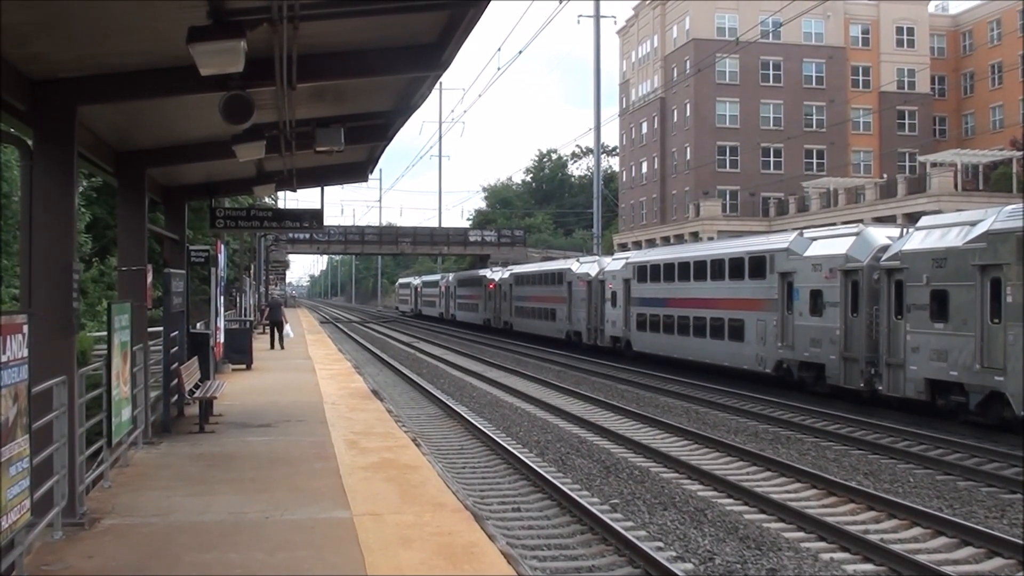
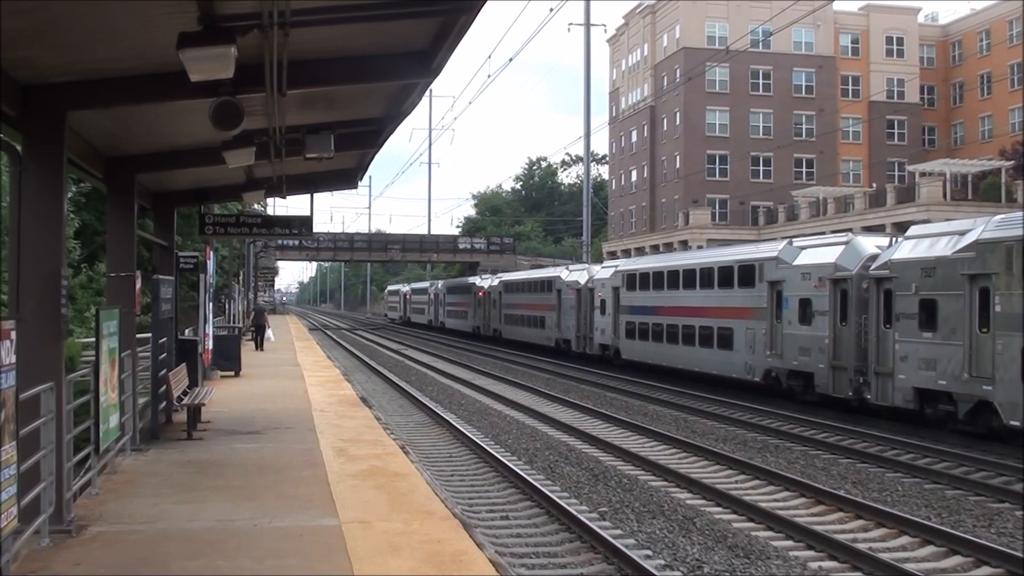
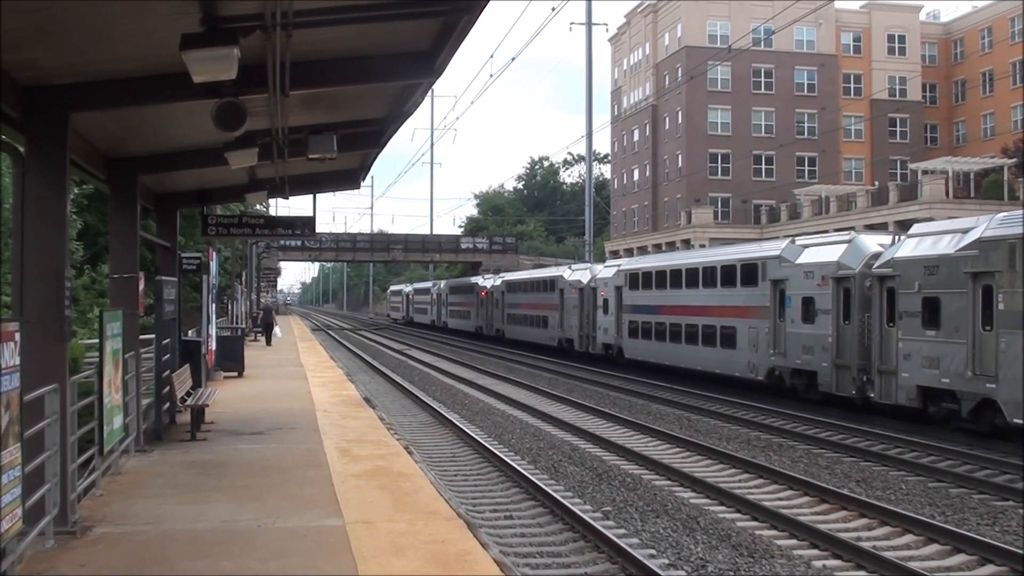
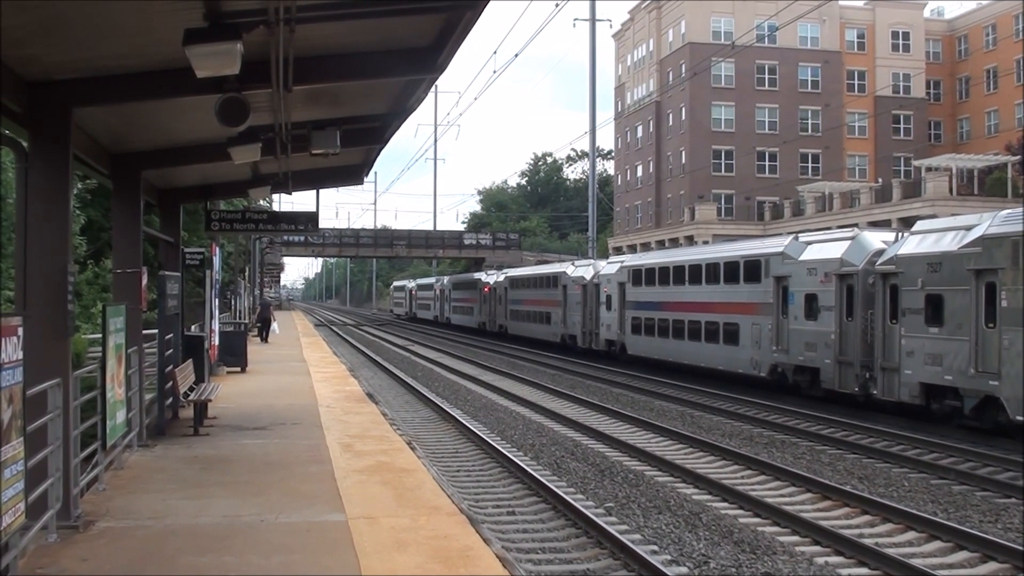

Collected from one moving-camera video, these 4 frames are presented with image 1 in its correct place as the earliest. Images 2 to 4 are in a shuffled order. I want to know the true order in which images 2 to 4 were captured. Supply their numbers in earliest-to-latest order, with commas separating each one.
2, 4, 3
